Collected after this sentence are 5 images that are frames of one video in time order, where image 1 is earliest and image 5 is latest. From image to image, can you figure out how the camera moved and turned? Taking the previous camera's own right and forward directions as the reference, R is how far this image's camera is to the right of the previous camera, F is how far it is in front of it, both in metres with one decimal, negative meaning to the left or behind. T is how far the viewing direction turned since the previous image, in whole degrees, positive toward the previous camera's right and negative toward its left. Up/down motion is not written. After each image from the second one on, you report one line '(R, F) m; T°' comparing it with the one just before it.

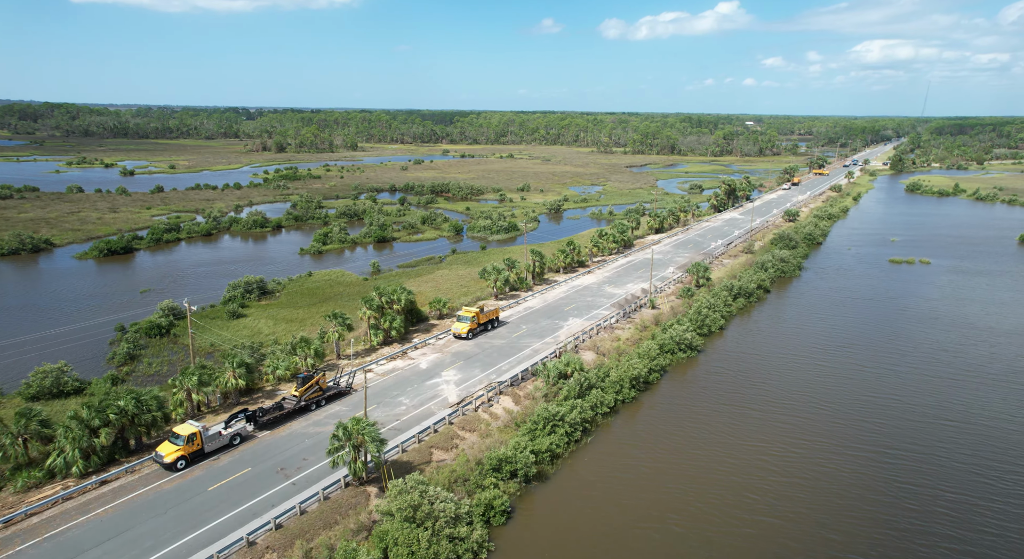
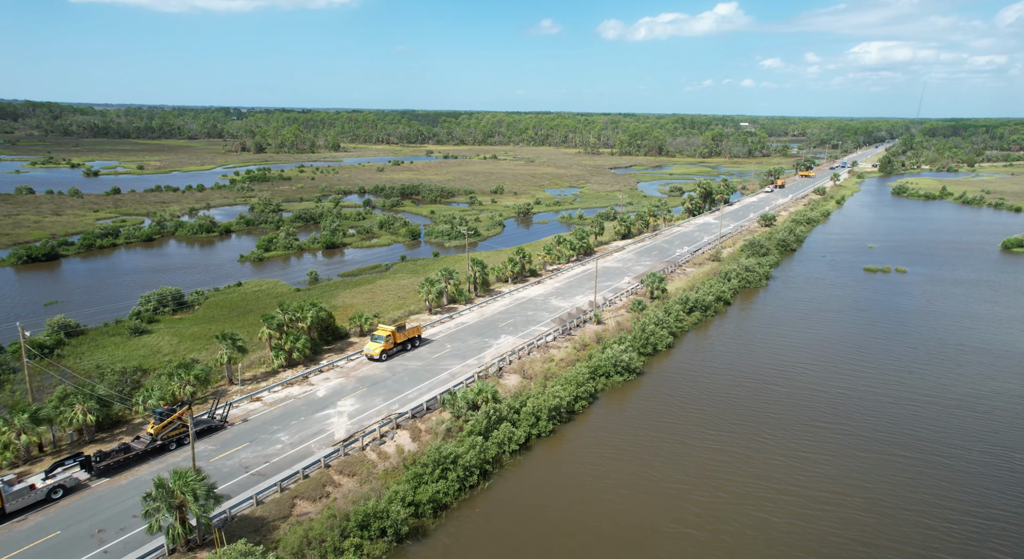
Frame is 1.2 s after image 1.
(+5.2, +4.0) m; 0°
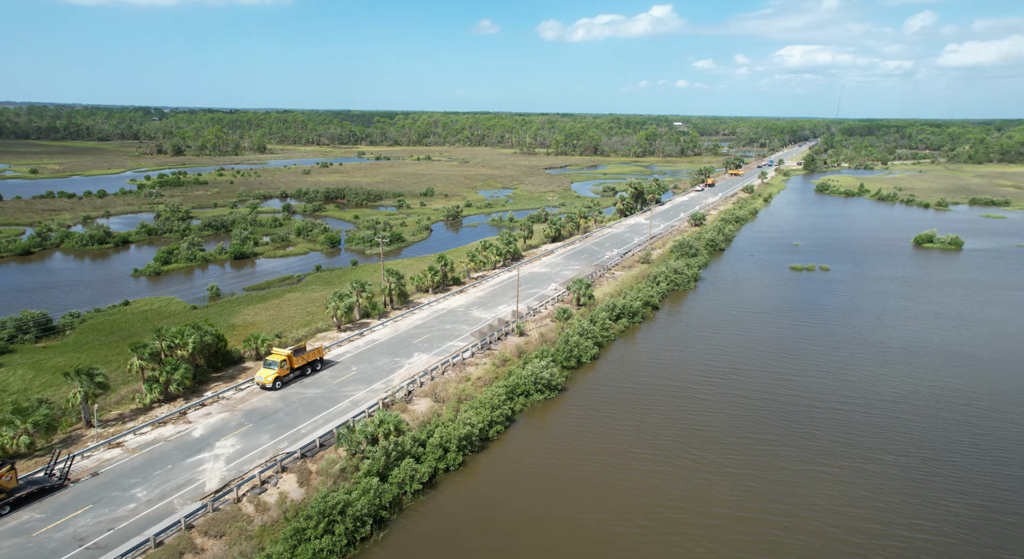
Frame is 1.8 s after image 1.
(+2.1, +3.1) m; +5°
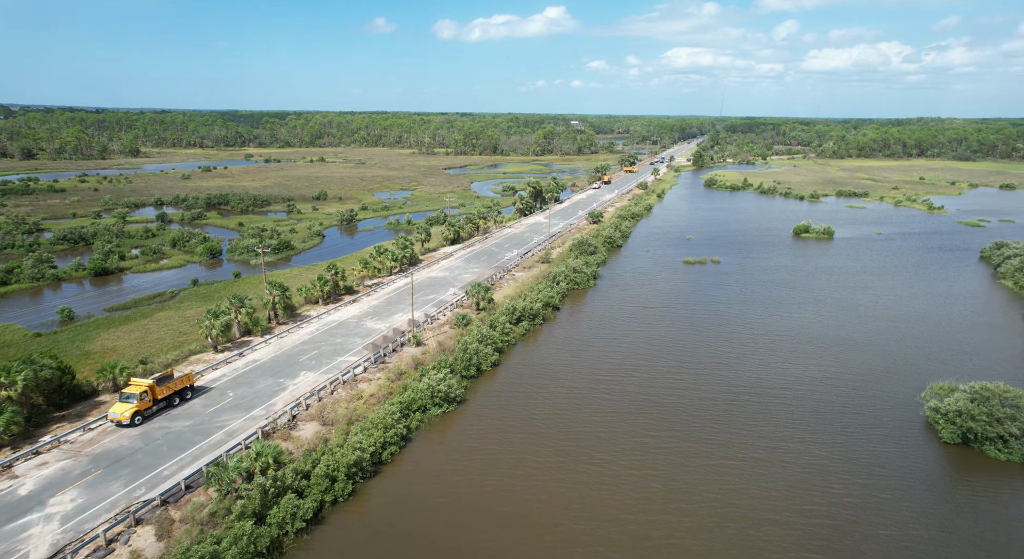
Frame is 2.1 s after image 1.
(+1.0, +1.6) m; +9°
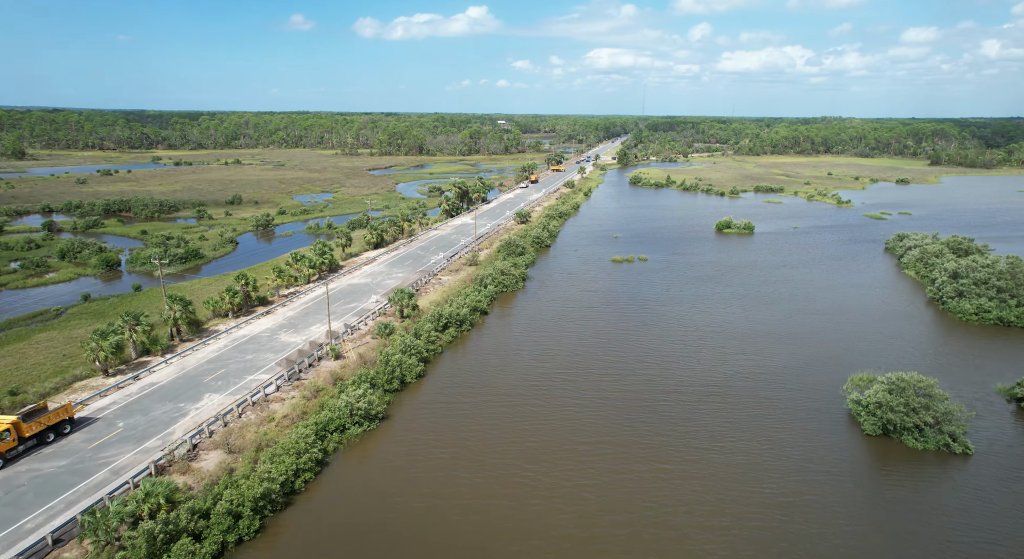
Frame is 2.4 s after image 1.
(+0.6, +1.6) m; +6°
